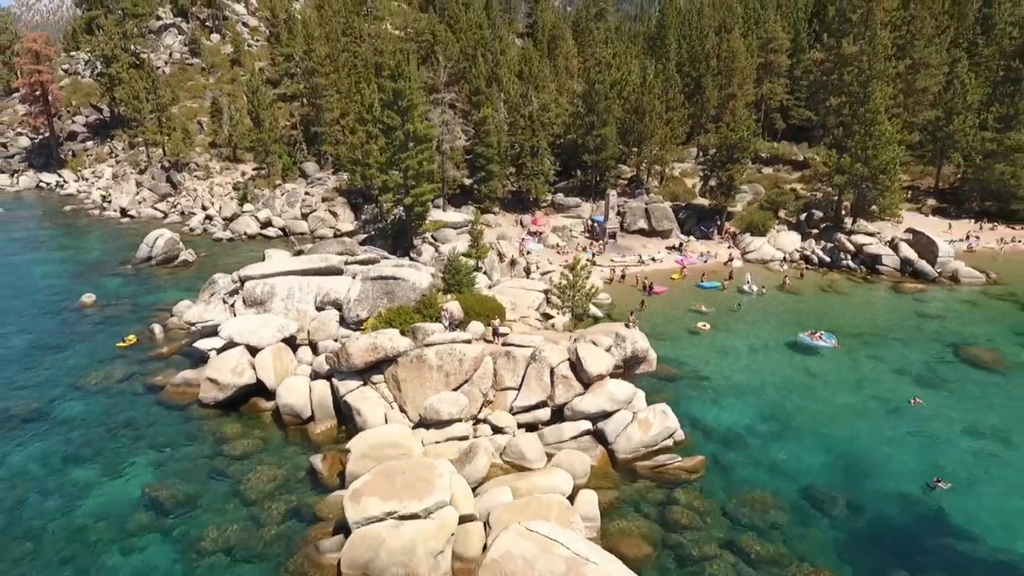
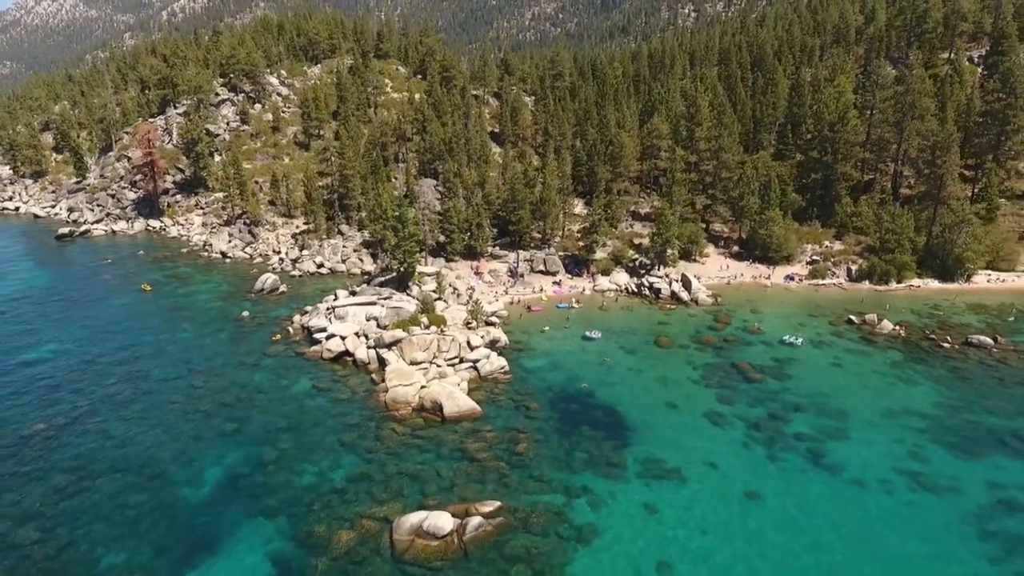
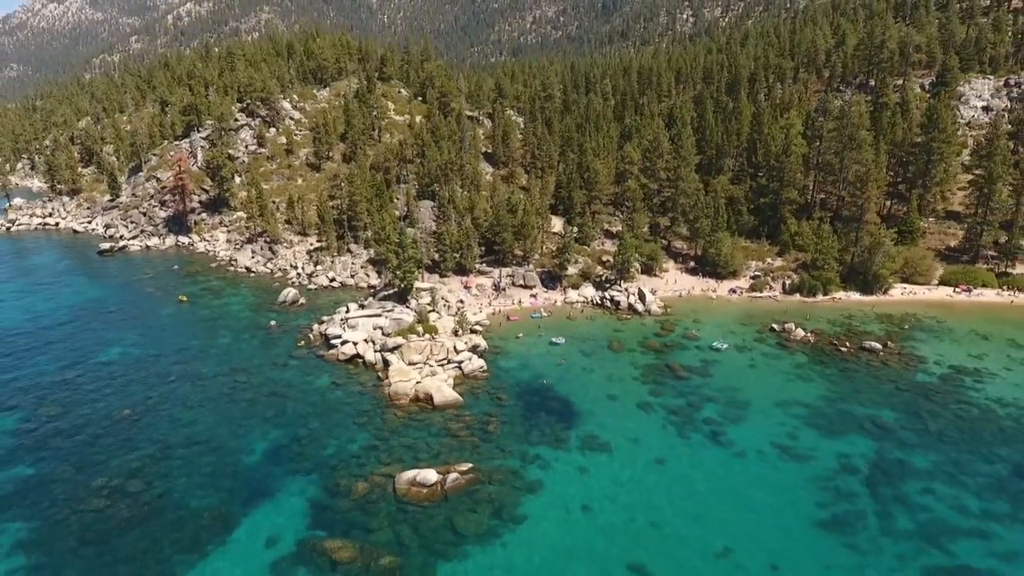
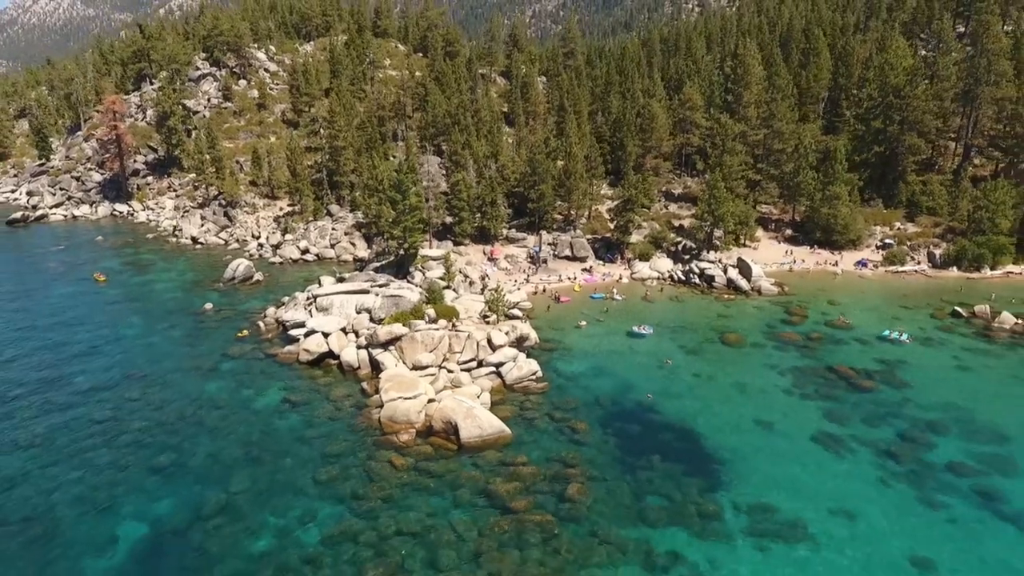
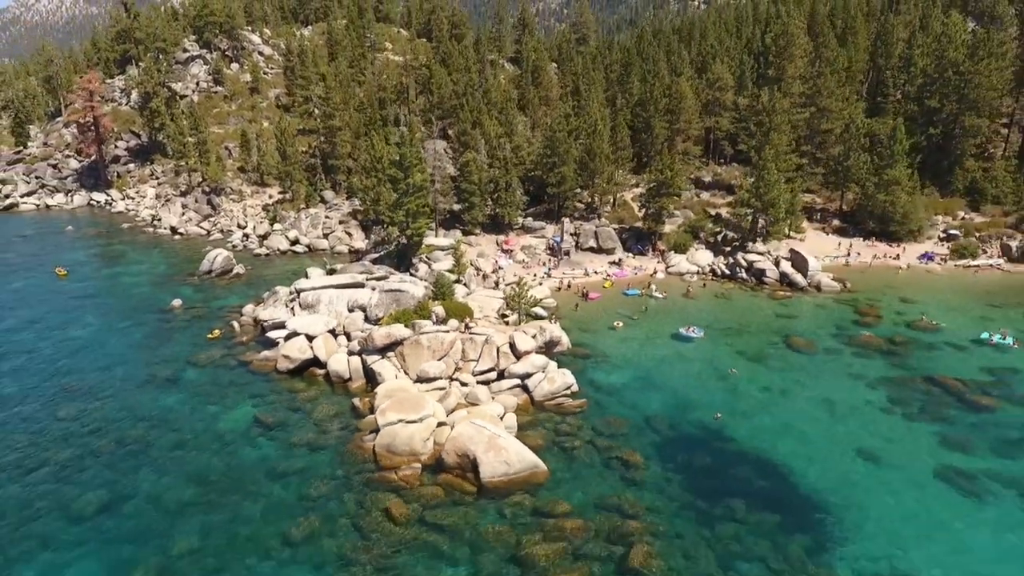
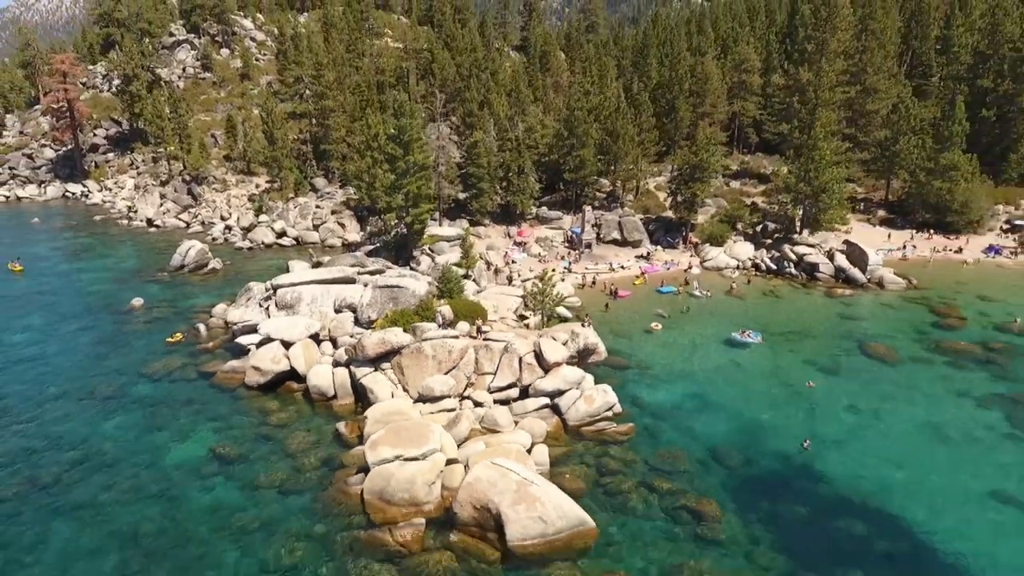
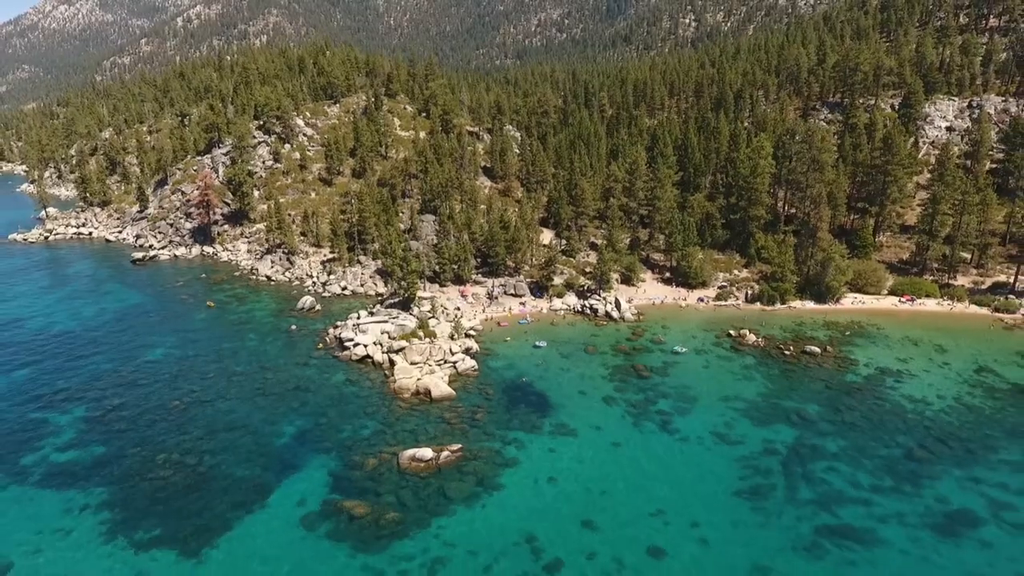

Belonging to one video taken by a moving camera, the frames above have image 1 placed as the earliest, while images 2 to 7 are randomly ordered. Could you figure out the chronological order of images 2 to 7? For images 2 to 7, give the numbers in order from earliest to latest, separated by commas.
6, 5, 4, 2, 3, 7
